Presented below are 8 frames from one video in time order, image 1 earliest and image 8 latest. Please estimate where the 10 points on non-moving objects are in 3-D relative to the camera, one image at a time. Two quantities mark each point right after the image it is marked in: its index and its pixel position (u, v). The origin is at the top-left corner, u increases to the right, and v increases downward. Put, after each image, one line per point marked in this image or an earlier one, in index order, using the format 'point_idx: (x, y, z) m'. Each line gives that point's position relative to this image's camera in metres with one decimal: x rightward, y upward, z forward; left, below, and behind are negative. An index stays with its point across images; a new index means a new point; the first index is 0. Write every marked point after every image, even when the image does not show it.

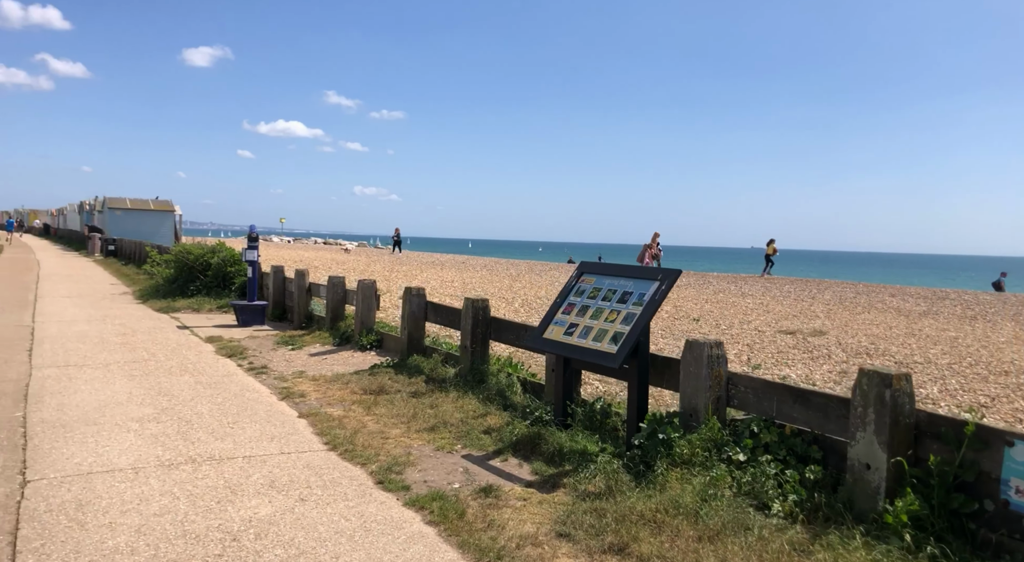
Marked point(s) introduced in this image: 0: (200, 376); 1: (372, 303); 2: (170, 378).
0: (-3.1, -0.9, +7.4) m
1: (-1.7, -0.3, +8.9) m
2: (-3.3, -0.9, +7.2) m
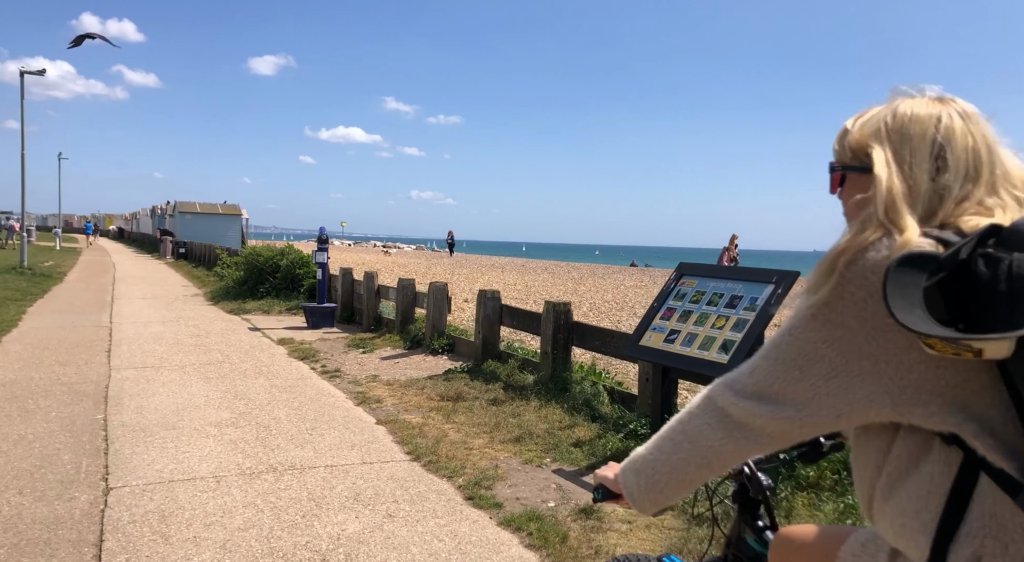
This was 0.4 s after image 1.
0: (-2.3, -1.0, +7.3) m
1: (-0.8, -0.3, +8.7) m
2: (-2.5, -1.0, +7.1) m
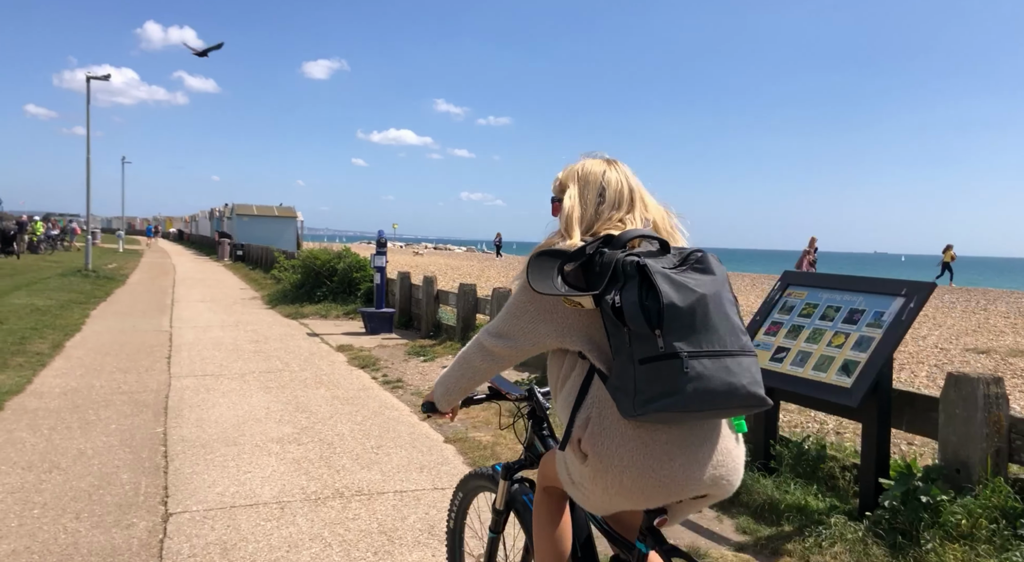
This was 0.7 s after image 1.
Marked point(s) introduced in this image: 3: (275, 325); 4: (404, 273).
0: (-1.7, -1.0, +7.0) m
1: (0.0, -0.4, +8.3) m
2: (-1.9, -1.0, +6.9) m
3: (-3.7, -0.7, +11.5) m
4: (-1.7, +0.1, +11.9) m
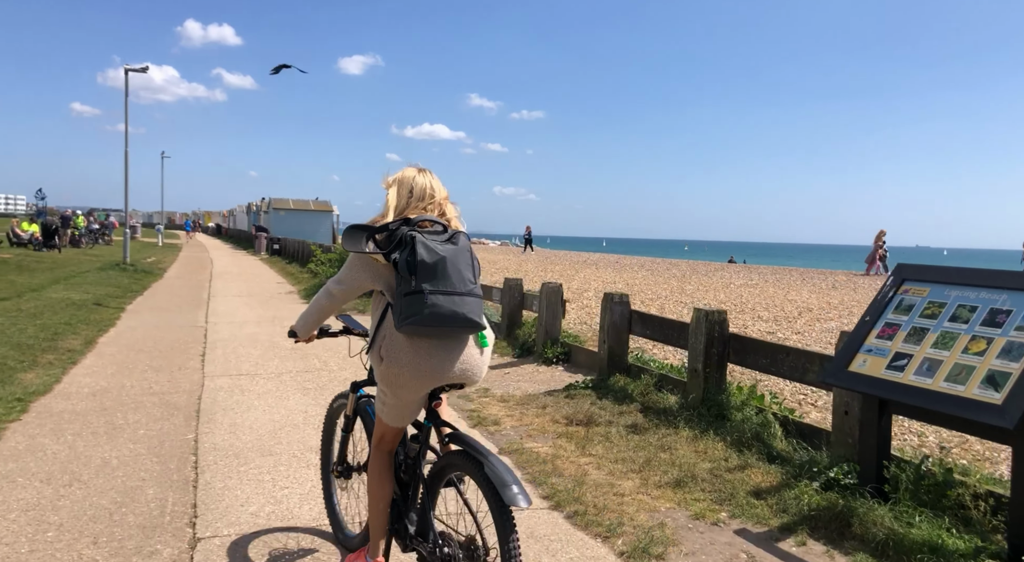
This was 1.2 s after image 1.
0: (-1.2, -1.0, +6.5) m
1: (+0.5, -0.3, +7.8) m
2: (-1.4, -1.0, +6.4) m
3: (-3.0, -0.6, +11.1) m
4: (-1.0, +0.2, +11.5) m
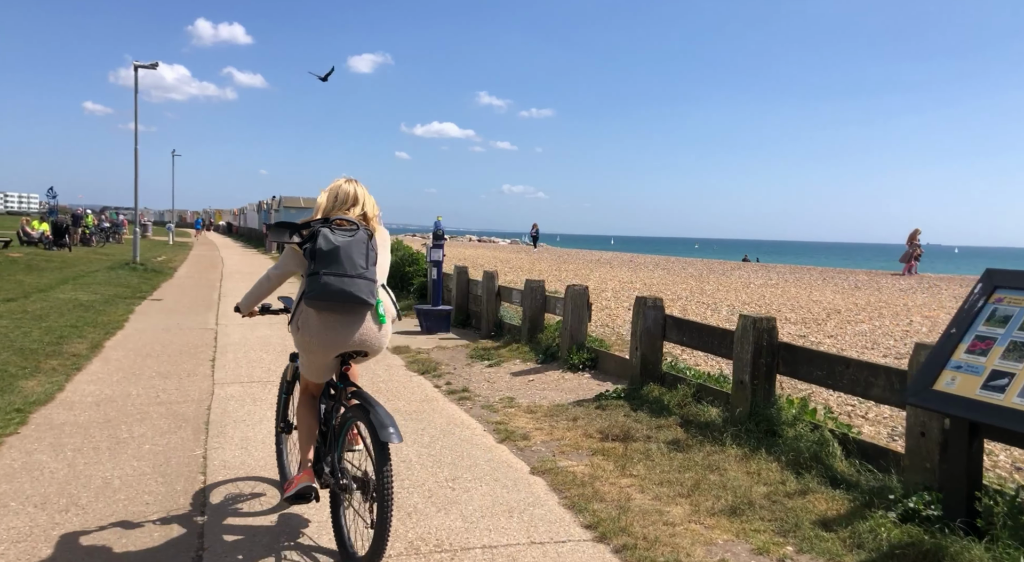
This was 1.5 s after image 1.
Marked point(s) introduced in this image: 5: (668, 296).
0: (-1.0, -1.0, +6.2) m
1: (+0.7, -0.3, +7.4) m
2: (-1.2, -1.0, +6.0) m
3: (-2.7, -0.6, +10.8) m
4: (-0.8, +0.2, +11.1) m
5: (+3.3, -0.3, +15.6) m
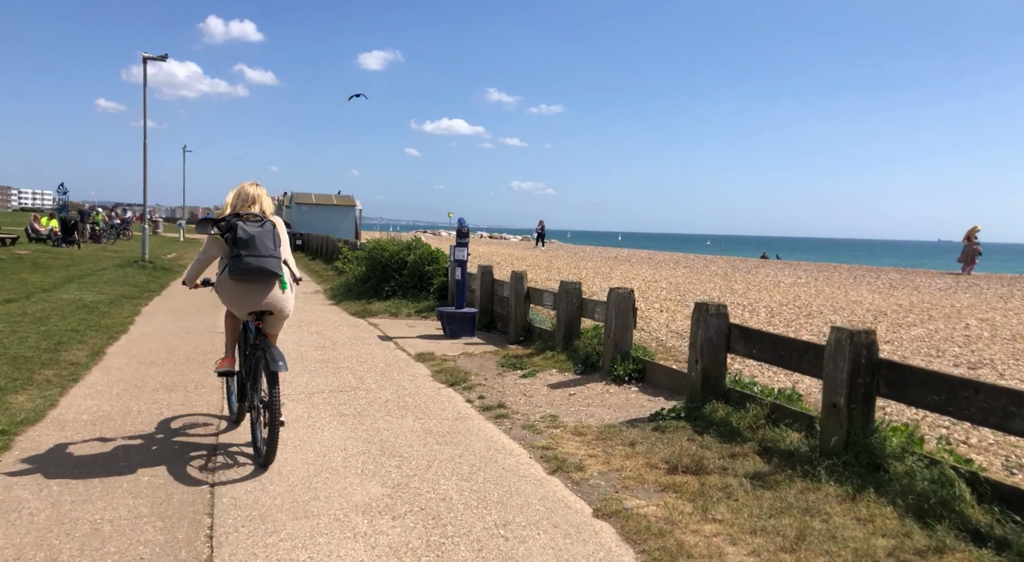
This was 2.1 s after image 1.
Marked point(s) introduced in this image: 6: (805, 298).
0: (-0.6, -1.0, +5.5) m
1: (+1.1, -0.3, +6.7) m
2: (-0.9, -1.0, +5.4) m
3: (-2.3, -0.6, +10.1) m
4: (-0.4, +0.2, +10.4) m
5: (+3.7, -0.3, +14.9) m
6: (+5.7, -0.3, +14.4) m
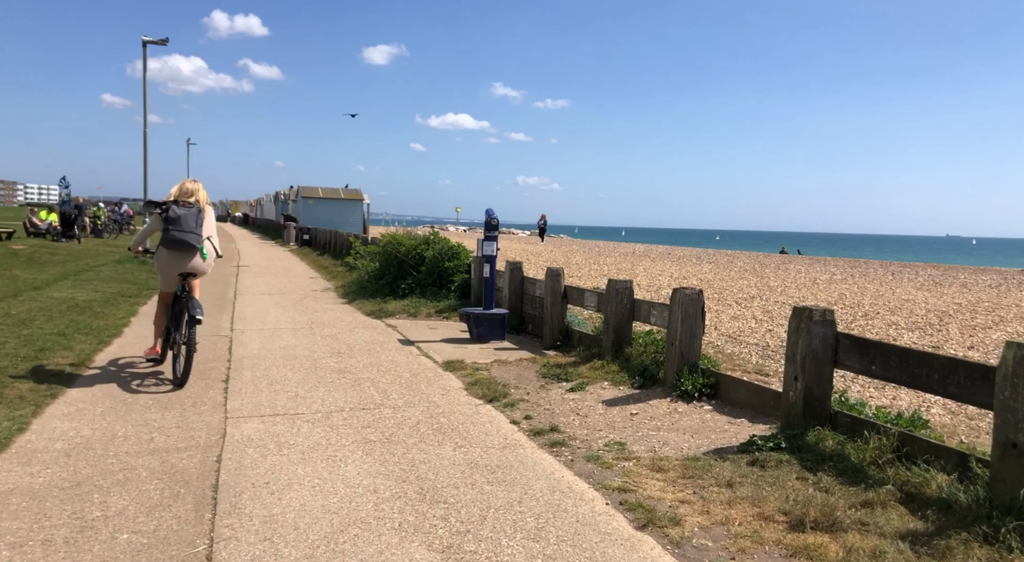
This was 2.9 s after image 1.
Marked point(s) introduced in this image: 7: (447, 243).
0: (-0.3, -1.0, +4.6) m
1: (+1.4, -0.3, +5.8) m
2: (-0.5, -1.0, +4.5) m
3: (-1.9, -0.6, +9.2) m
4: (0.0, +0.2, +9.5) m
5: (+4.2, -0.2, +13.9) m
6: (+6.1, -0.3, +13.4) m
7: (-1.1, +0.6, +12.3) m
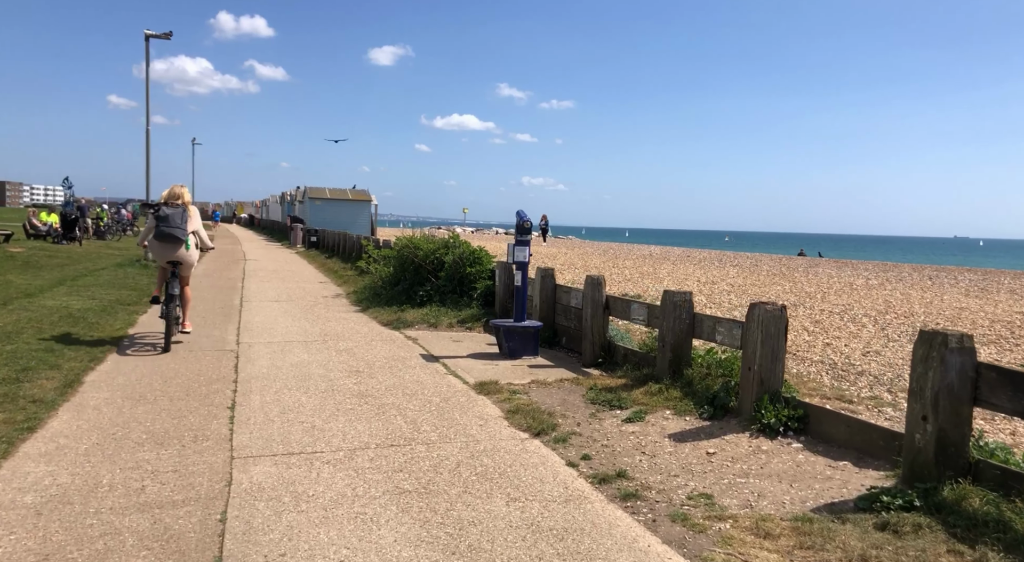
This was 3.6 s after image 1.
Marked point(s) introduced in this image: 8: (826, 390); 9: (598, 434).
0: (+0.1, -1.1, +3.8) m
1: (+1.8, -0.4, +5.0) m
2: (-0.2, -1.1, +3.6) m
3: (-1.6, -0.7, +8.4) m
4: (+0.4, +0.1, +8.7) m
5: (+4.6, -0.4, +13.1) m
6: (+6.5, -0.4, +12.6) m
7: (-0.7, +0.5, +11.5) m
8: (+2.5, -0.9, +6.0) m
9: (+0.6, -1.0, +5.0) m
